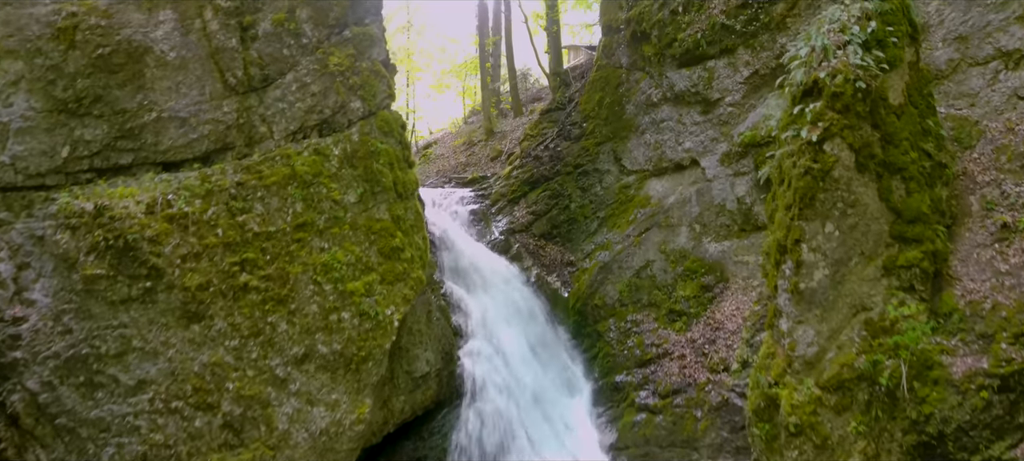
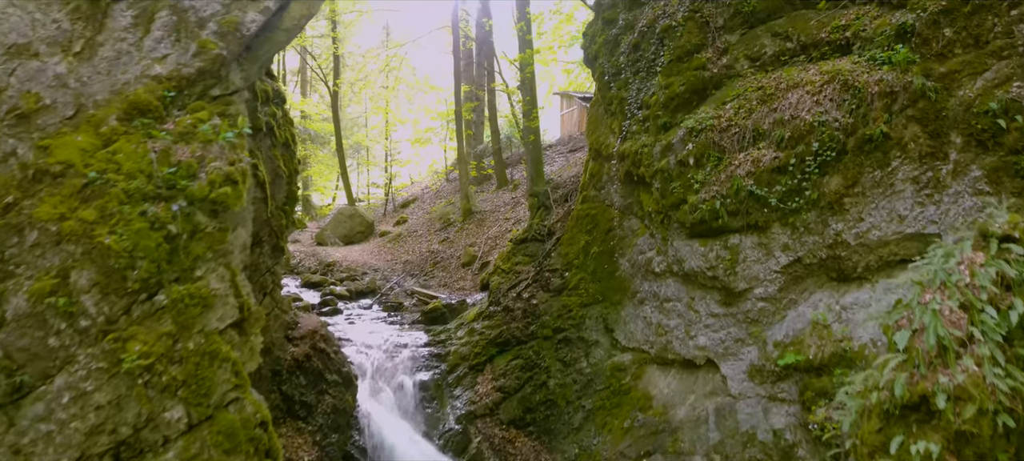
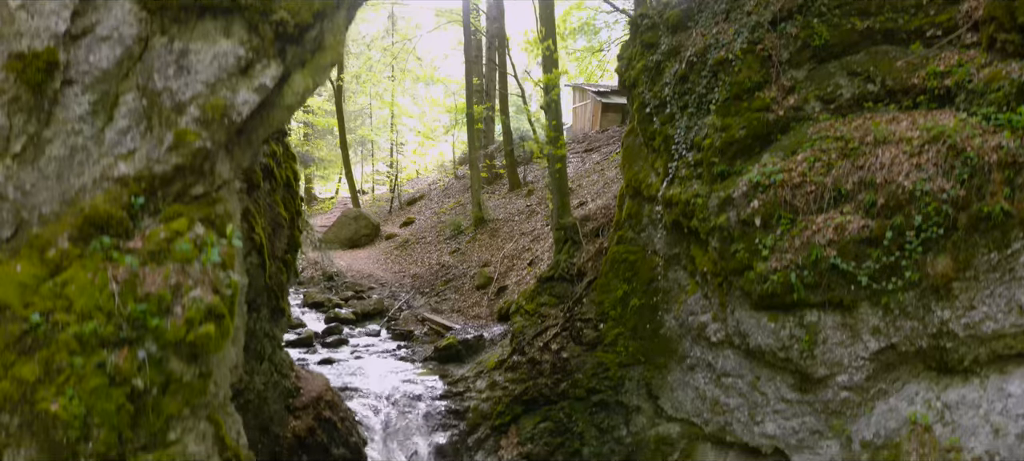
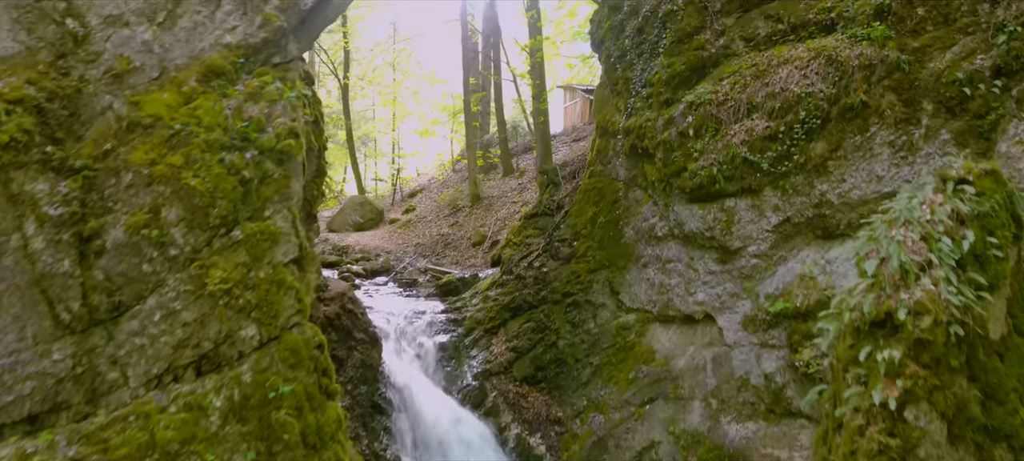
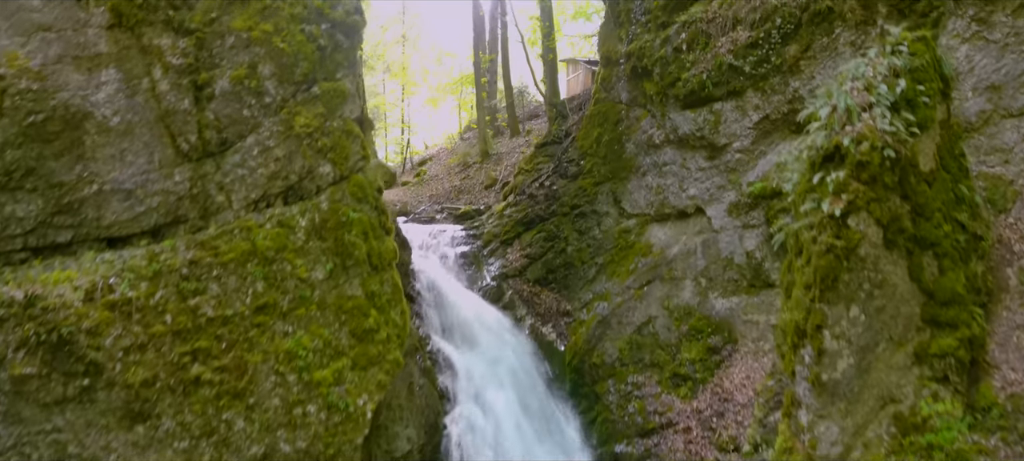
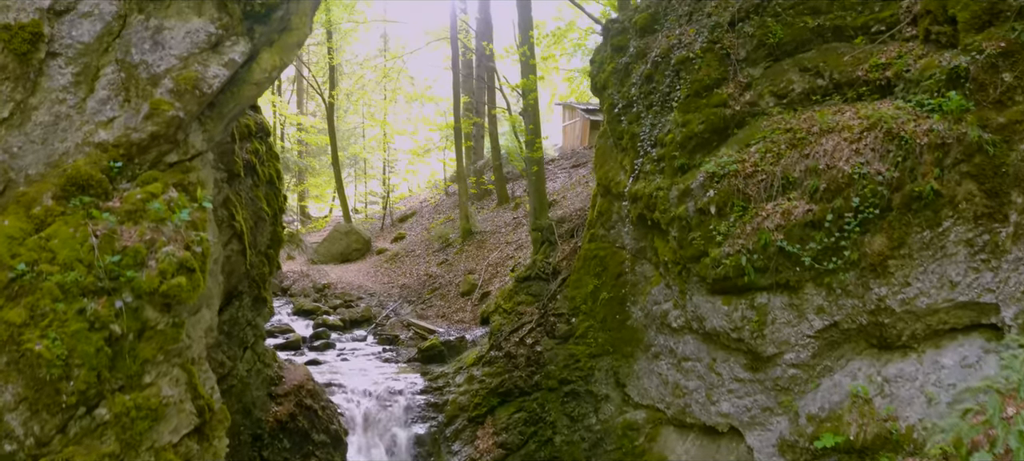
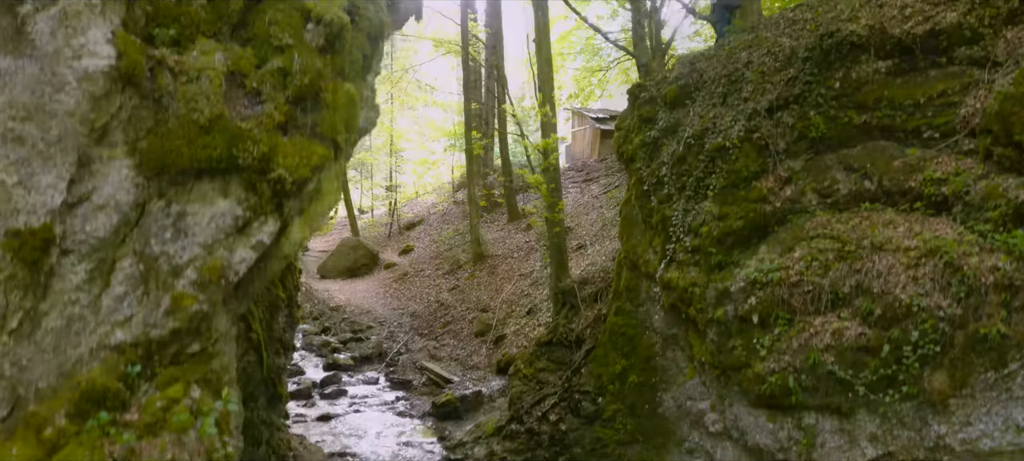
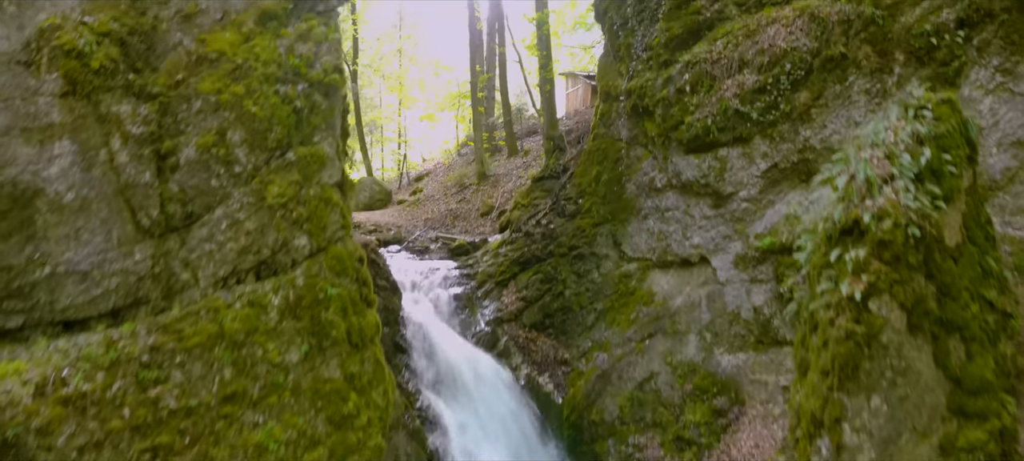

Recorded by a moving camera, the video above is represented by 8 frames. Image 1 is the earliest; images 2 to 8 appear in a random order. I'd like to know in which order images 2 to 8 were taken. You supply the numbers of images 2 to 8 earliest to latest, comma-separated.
5, 8, 4, 2, 6, 7, 3
